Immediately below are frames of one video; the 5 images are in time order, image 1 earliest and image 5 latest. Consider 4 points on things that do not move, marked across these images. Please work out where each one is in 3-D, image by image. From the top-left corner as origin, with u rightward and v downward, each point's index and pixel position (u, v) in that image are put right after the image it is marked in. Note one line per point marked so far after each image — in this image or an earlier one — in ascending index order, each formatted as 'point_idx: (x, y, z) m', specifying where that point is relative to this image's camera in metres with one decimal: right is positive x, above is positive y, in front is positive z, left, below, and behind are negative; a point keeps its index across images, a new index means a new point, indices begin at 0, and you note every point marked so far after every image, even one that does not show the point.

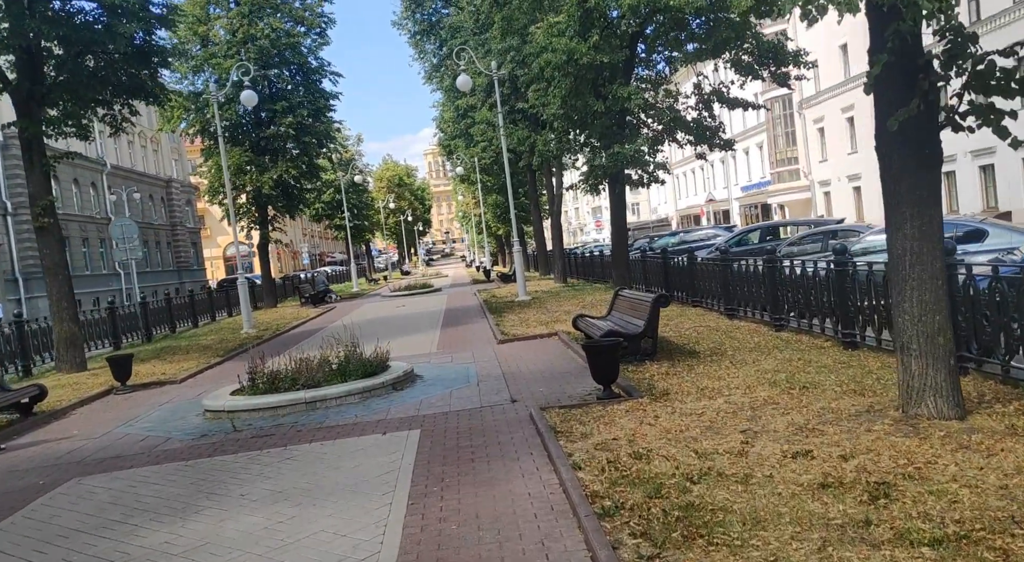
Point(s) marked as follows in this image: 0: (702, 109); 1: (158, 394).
0: (+3.9, +3.5, +17.4) m
1: (-5.1, -1.6, +12.2) m
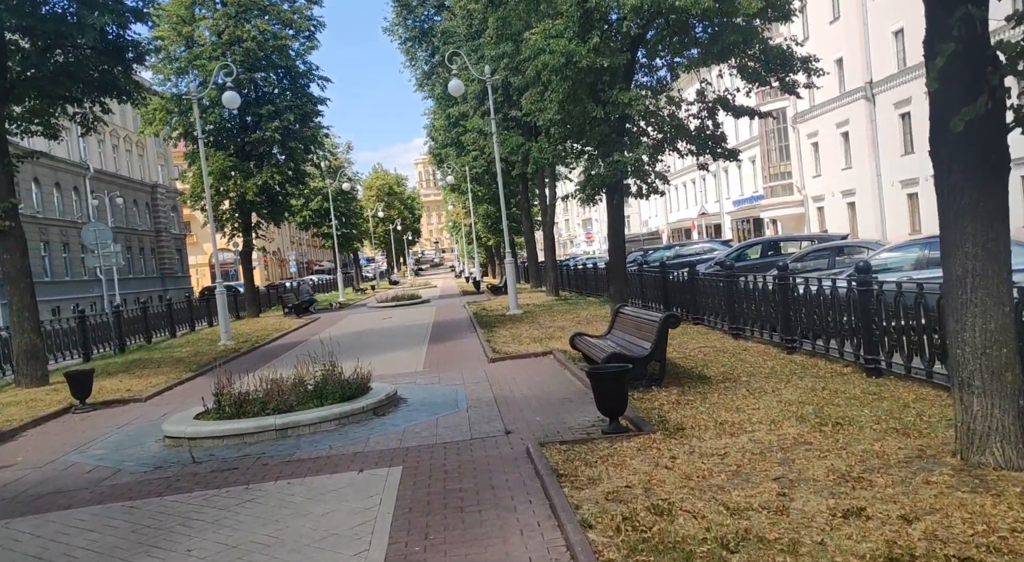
0: (+3.8, +3.2, +16.6) m
1: (-5.2, -1.8, +11.2) m
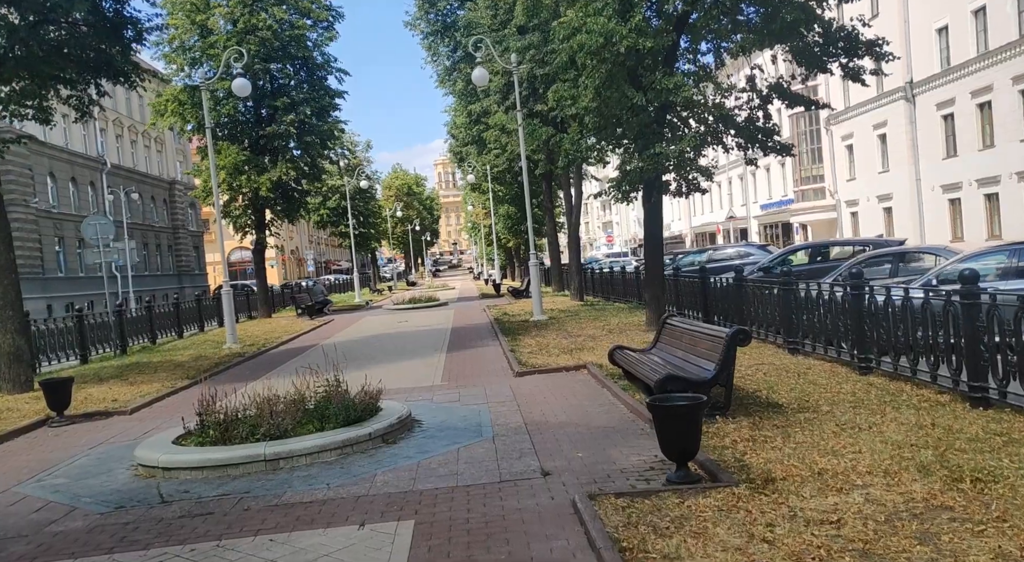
0: (+4.4, +3.1, +15.1) m
1: (-4.8, -1.8, +9.9) m
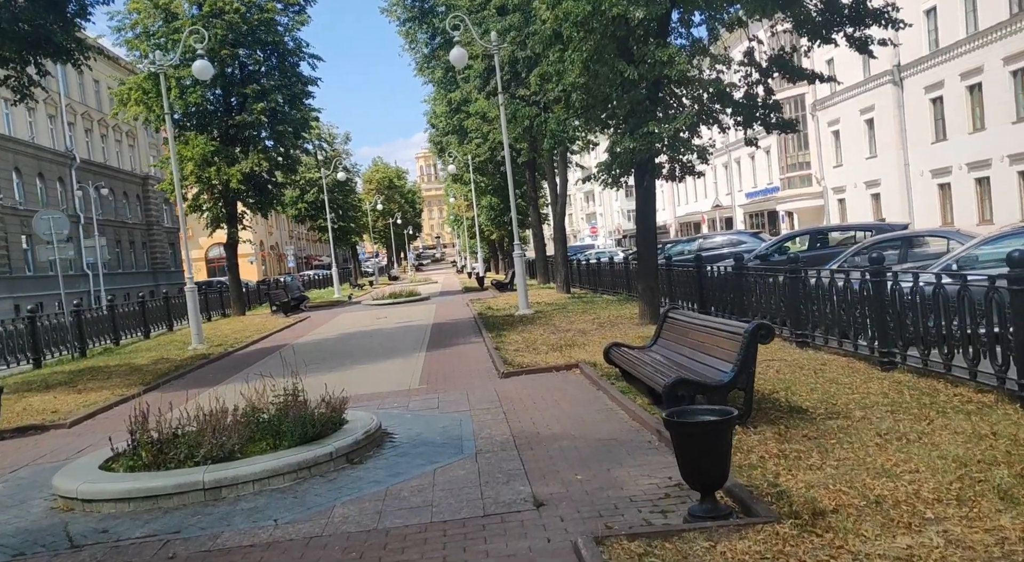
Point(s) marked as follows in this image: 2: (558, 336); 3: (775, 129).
0: (+4.0, +3.3, +14.1) m
1: (-5.0, -1.7, +8.7) m
2: (+0.8, -0.9, +14.0) m
3: (+4.4, +2.5, +14.2) m
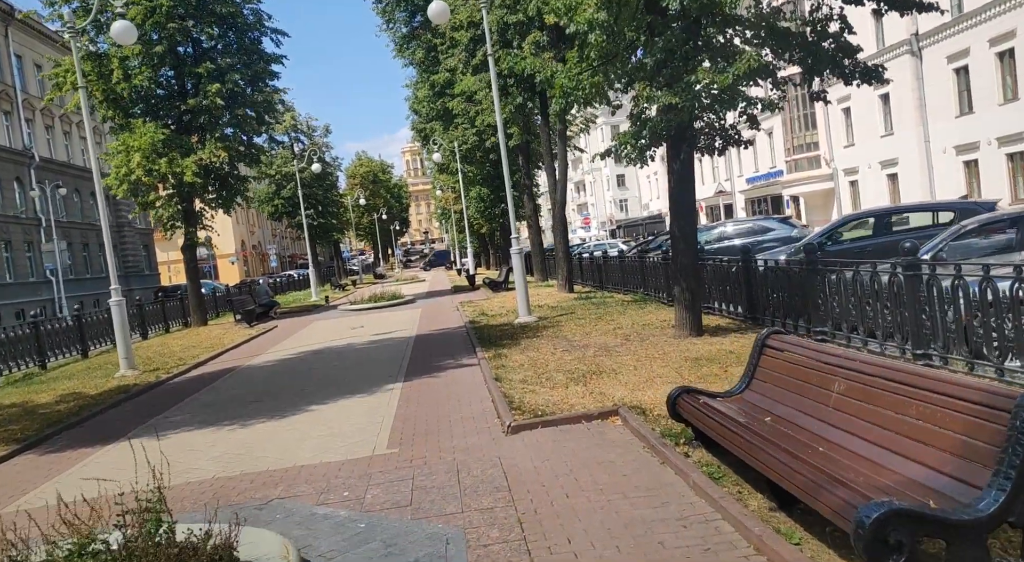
0: (+4.0, +3.3, +10.8) m
1: (-4.9, -2.0, +5.4) m
2: (+0.8, -0.9, +10.7) m
3: (+4.3, +2.6, +10.9) m
